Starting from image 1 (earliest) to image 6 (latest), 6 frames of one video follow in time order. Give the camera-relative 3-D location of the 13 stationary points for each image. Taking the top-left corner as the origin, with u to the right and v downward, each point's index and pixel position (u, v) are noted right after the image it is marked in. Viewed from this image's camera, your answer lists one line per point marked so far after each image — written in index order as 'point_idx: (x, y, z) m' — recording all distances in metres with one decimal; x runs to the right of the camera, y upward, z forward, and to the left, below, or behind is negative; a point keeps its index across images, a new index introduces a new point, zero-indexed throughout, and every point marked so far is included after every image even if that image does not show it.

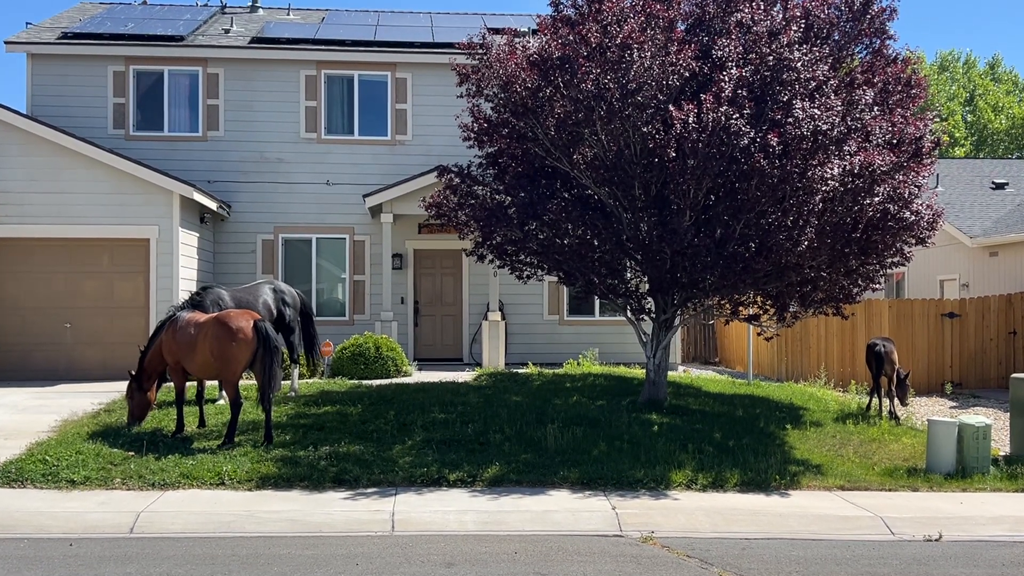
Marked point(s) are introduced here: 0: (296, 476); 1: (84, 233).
0: (-1.9, -1.6, +7.6) m
1: (-7.5, +1.0, +15.8) m
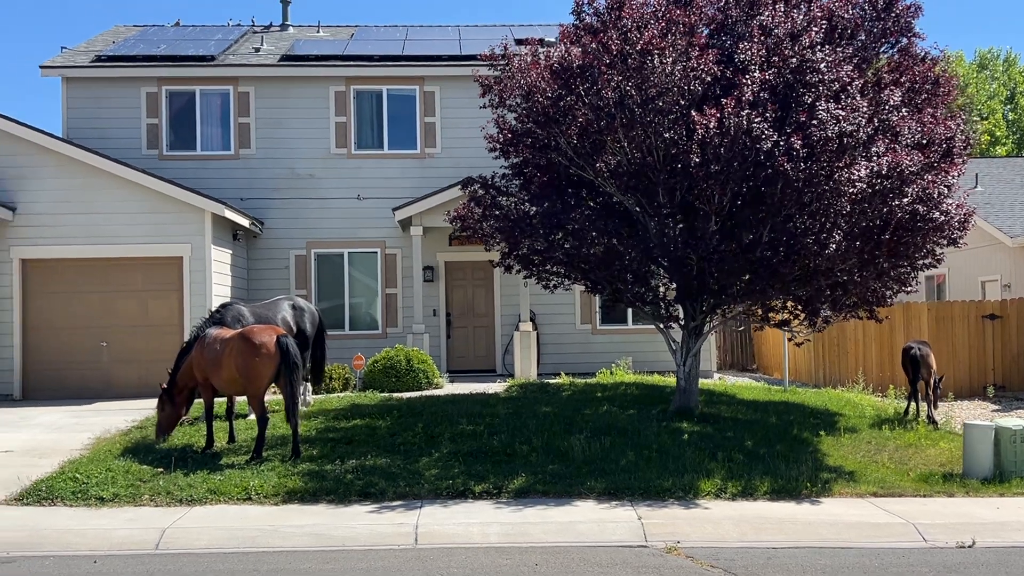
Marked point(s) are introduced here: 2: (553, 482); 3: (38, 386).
0: (-1.6, -1.8, +7.6) m
1: (-7.0, +0.7, +16.1) m
2: (+0.4, -1.8, +8.0) m
3: (-8.6, -1.8, +16.1) m
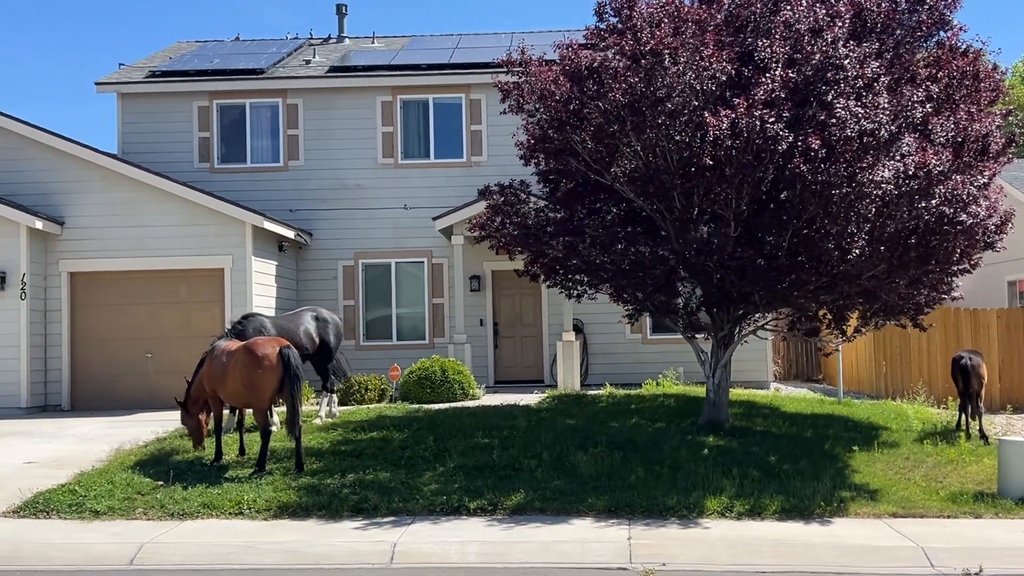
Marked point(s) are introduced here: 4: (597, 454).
0: (-1.7, -1.9, +7.5) m
1: (-6.4, +0.4, +16.4) m
2: (+0.4, -1.8, +7.7) m
3: (-7.9, -2.0, +16.5) m
4: (+0.9, -1.7, +9.2) m
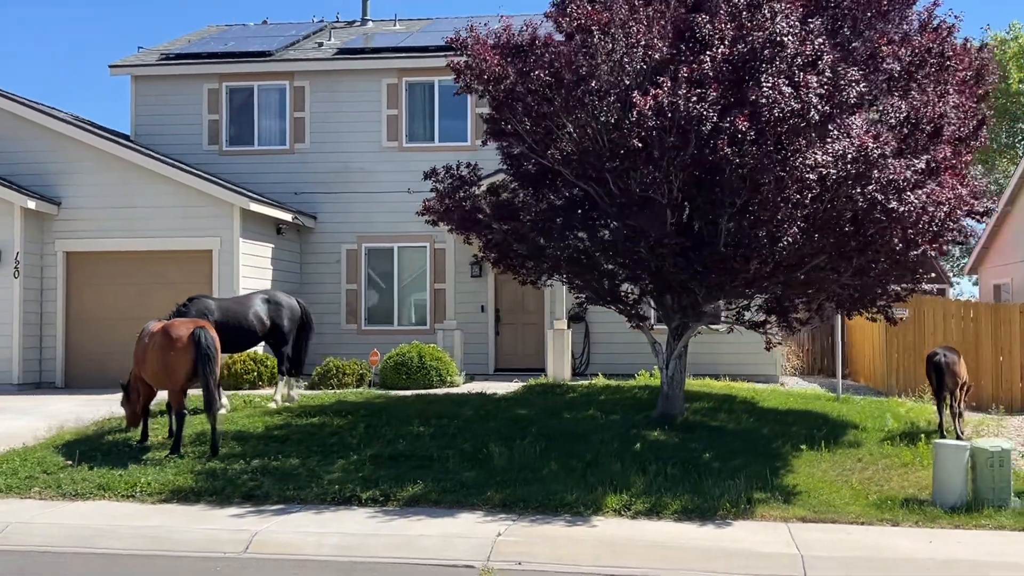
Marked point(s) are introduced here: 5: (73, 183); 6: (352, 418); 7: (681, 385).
0: (-2.6, -1.7, +7.4) m
1: (-6.7, +0.8, +16.5) m
2: (-0.5, -1.7, +7.5) m
3: (-8.3, -1.6, +16.8) m
4: (+0.1, -1.6, +8.9) m
5: (-8.3, +2.0, +16.6) m
6: (-2.0, -1.6, +10.8) m
7: (+2.1, -1.2, +11.2) m
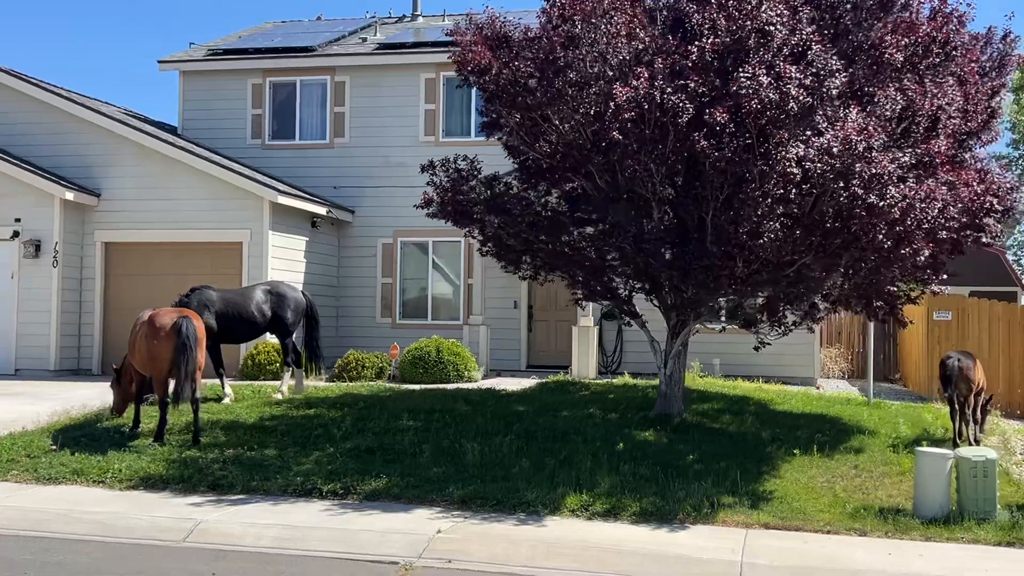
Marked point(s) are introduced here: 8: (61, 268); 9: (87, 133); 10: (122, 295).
0: (-2.9, -1.6, +7.5) m
1: (-6.4, +1.0, +16.9) m
2: (-0.8, -1.7, +7.5) m
3: (-8.0, -1.4, +17.3) m
4: (-0.1, -1.5, +8.8) m
5: (-7.9, +2.2, +17.1) m
6: (-2.0, -1.5, +10.9) m
7: (+2.1, -1.2, +10.9) m
8: (-8.6, +0.4, +16.7) m
9: (-8.3, +3.0, +17.2) m
10: (-7.6, -0.1, +17.2) m
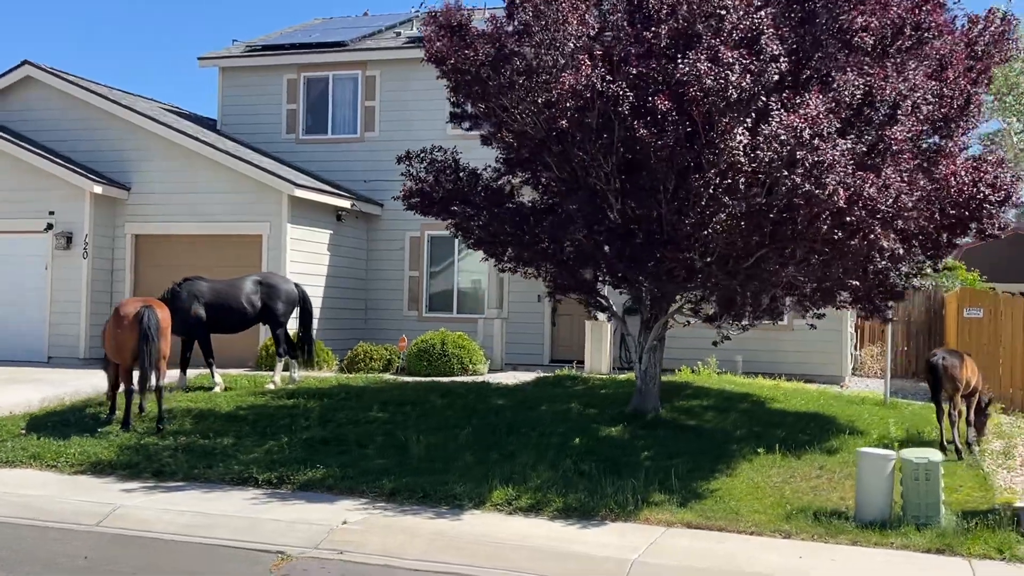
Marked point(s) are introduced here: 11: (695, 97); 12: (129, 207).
0: (-3.4, -1.5, +7.8) m
1: (-6.2, +1.1, +17.3) m
2: (-1.4, -1.6, +7.6) m
3: (-7.8, -1.2, +17.8) m
4: (-0.6, -1.5, +8.9) m
5: (-7.7, +2.4, +17.6) m
6: (-2.4, -1.4, +11.1) m
7: (+1.8, -1.1, +10.8) m
8: (-8.4, +0.6, +17.3) m
9: (-8.1, +3.2, +17.8) m
10: (-7.5, +0.1, +17.7) m
11: (+1.6, +1.6, +7.6) m
12: (-7.9, +1.6, +17.7) m
